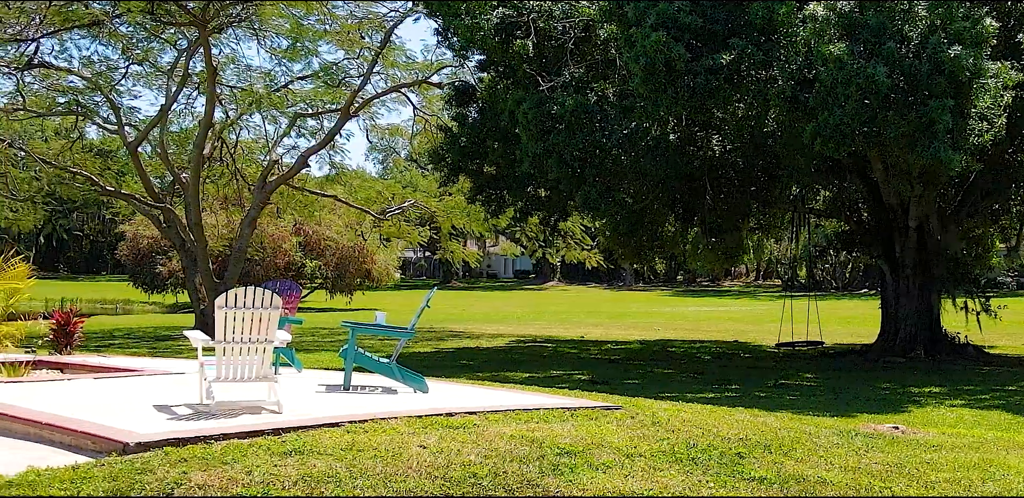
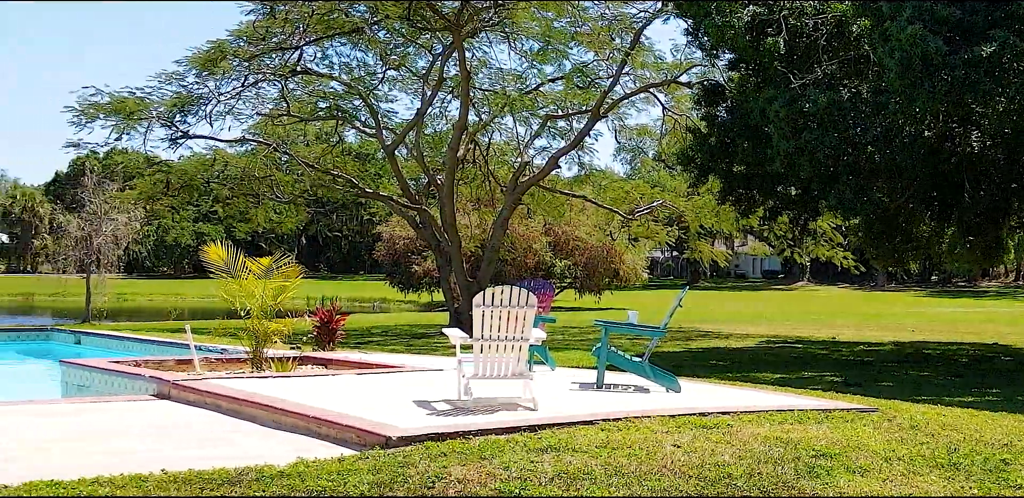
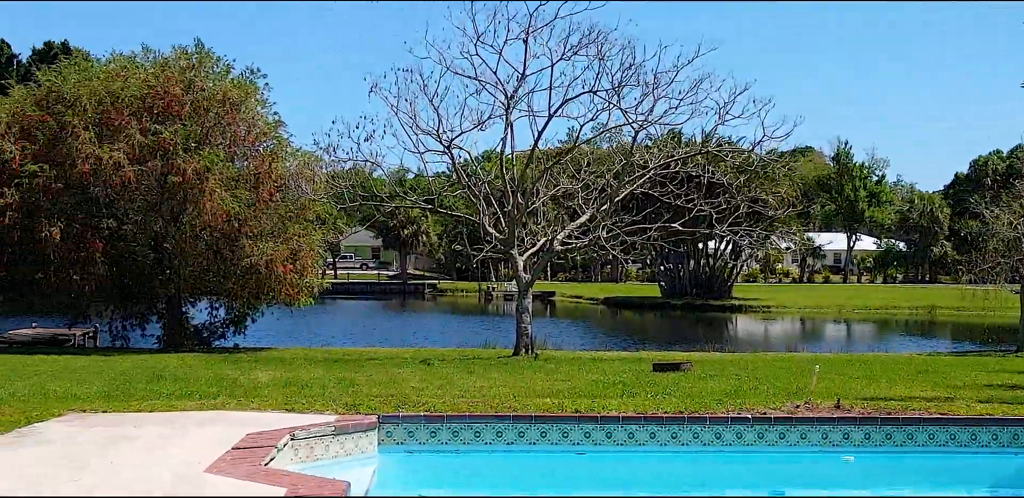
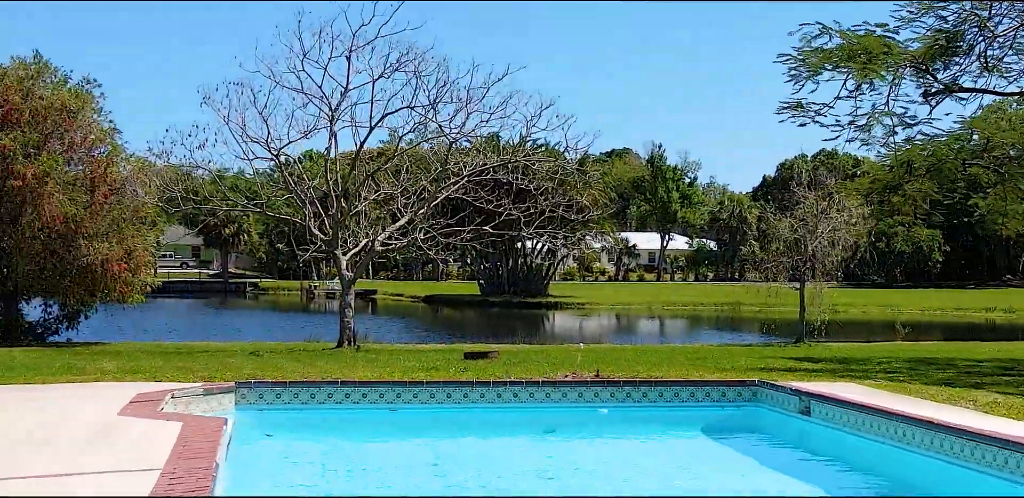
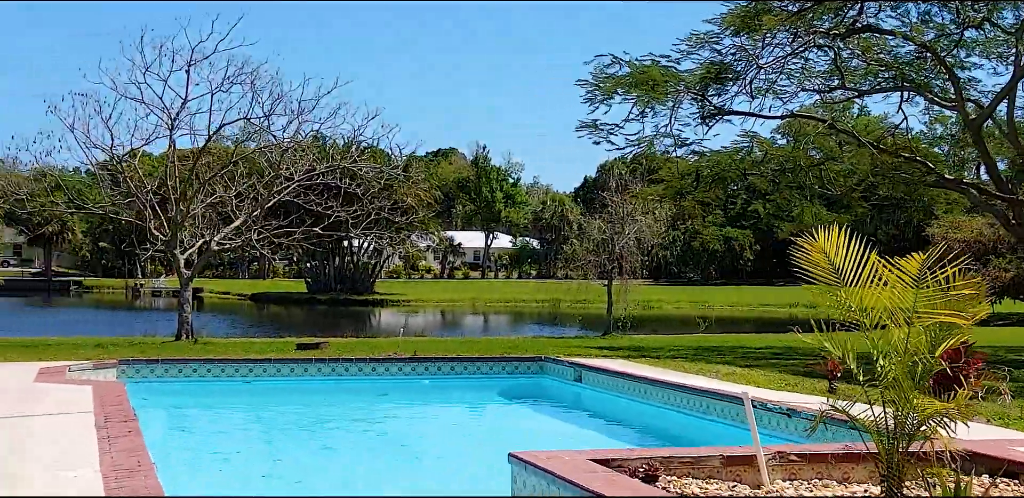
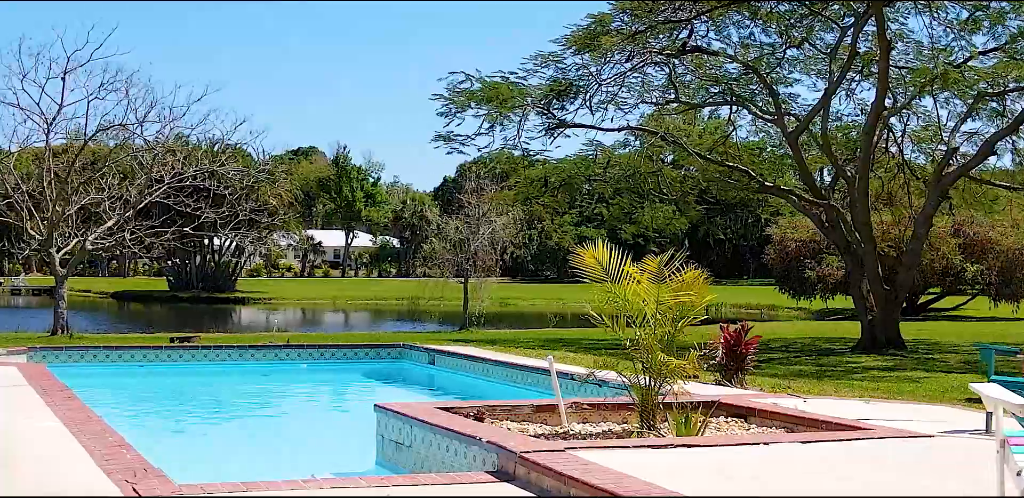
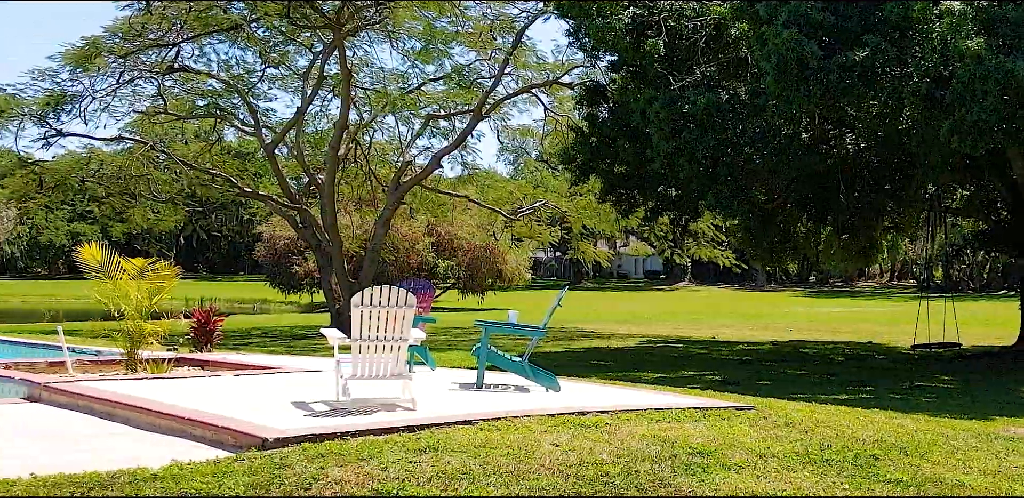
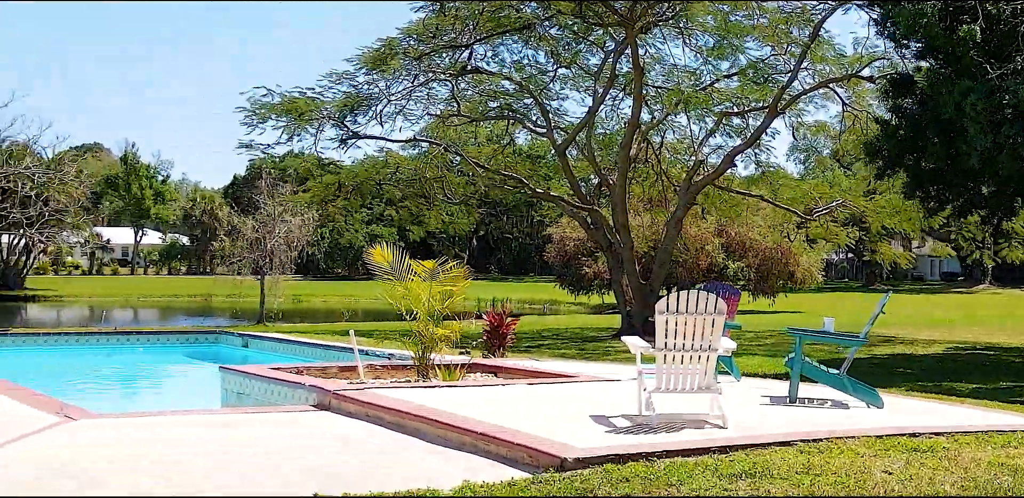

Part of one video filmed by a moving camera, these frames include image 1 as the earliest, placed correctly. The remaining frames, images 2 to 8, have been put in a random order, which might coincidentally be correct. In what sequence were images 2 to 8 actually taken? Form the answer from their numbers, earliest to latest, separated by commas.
7, 2, 8, 6, 5, 4, 3
